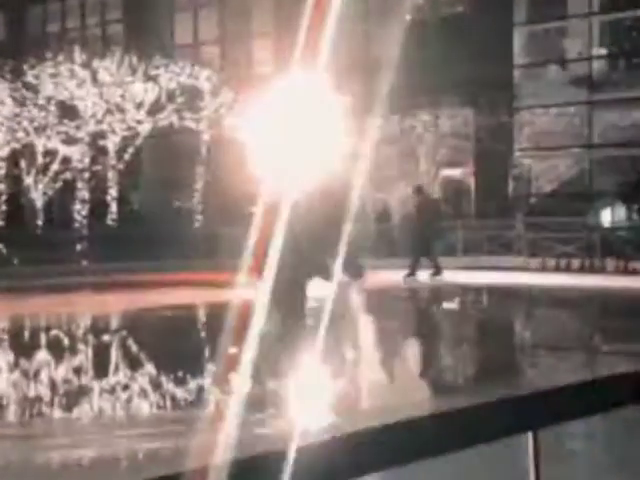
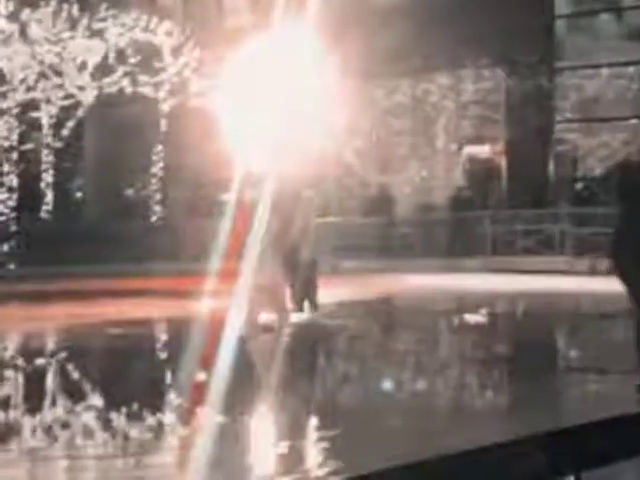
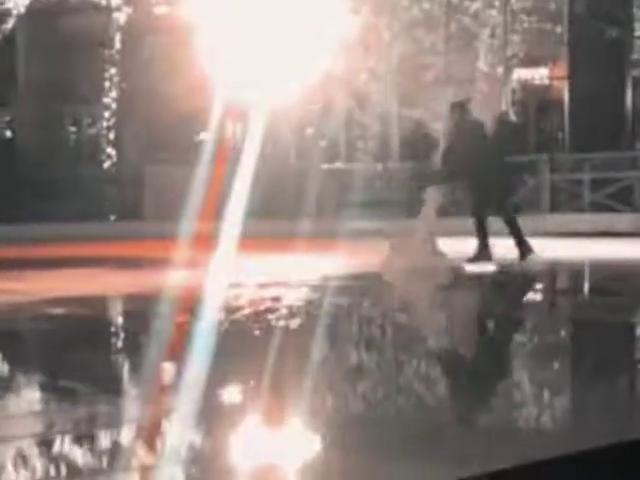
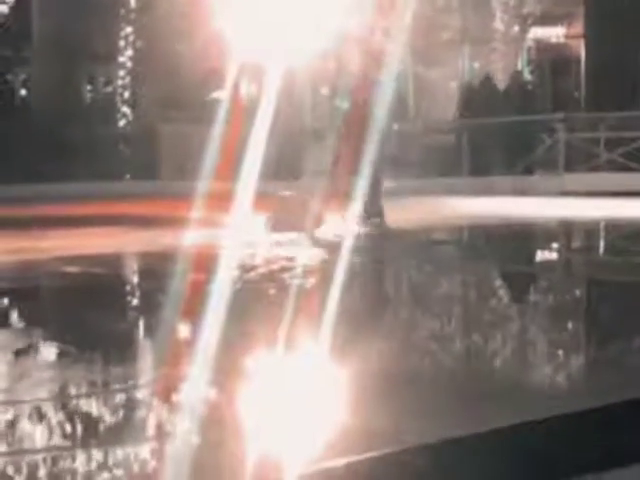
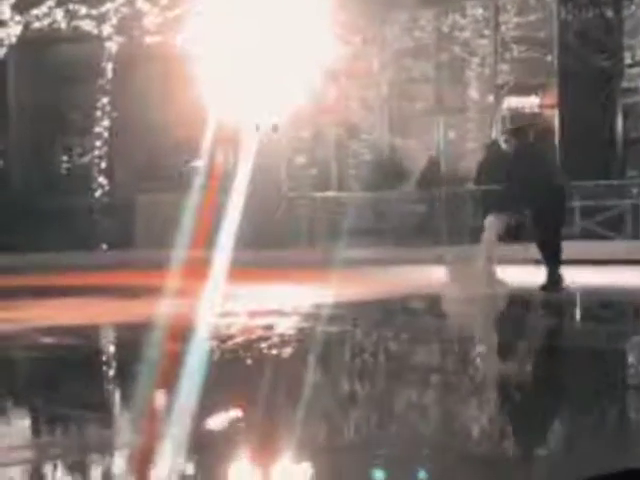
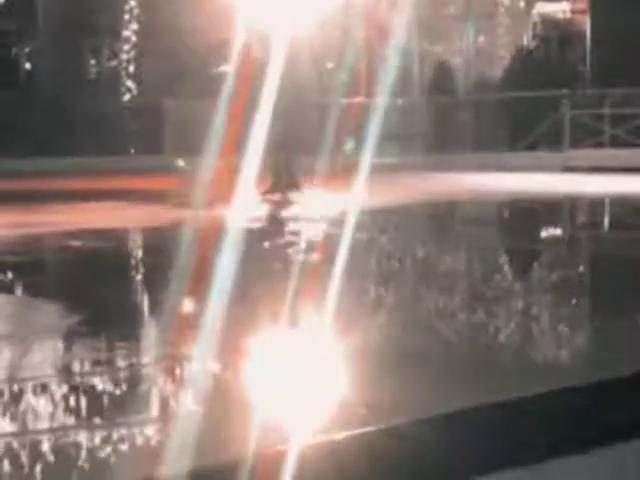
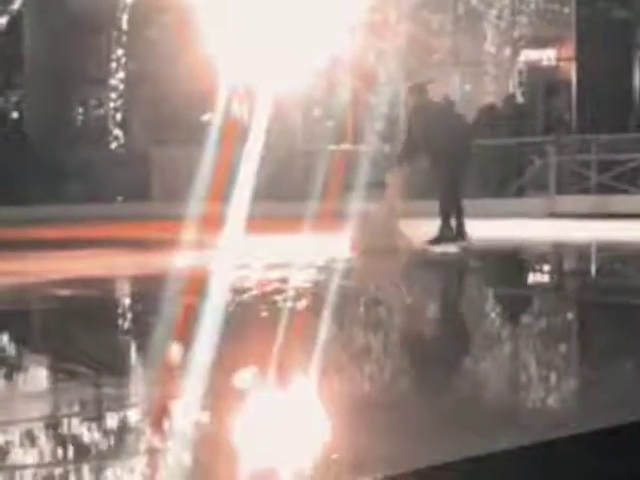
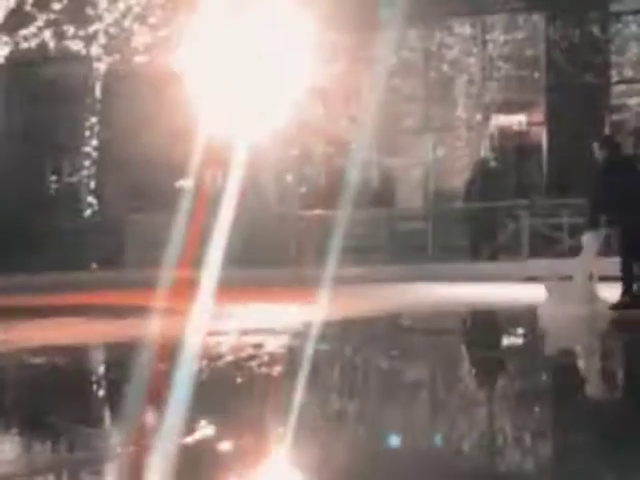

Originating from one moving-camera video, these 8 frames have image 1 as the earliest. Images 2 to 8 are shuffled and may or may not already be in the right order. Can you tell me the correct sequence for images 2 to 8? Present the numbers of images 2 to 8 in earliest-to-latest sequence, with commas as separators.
2, 8, 5, 3, 7, 4, 6
